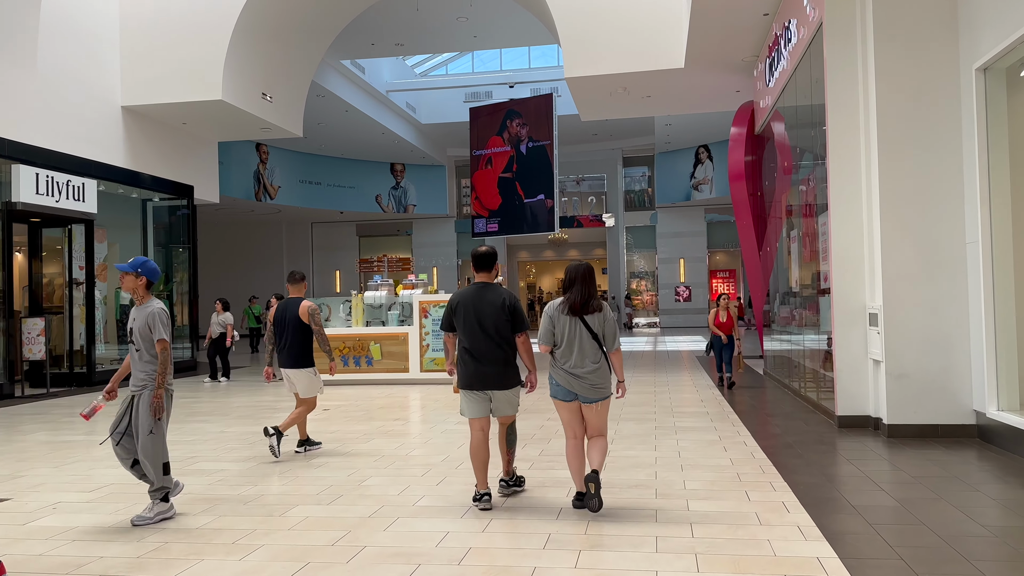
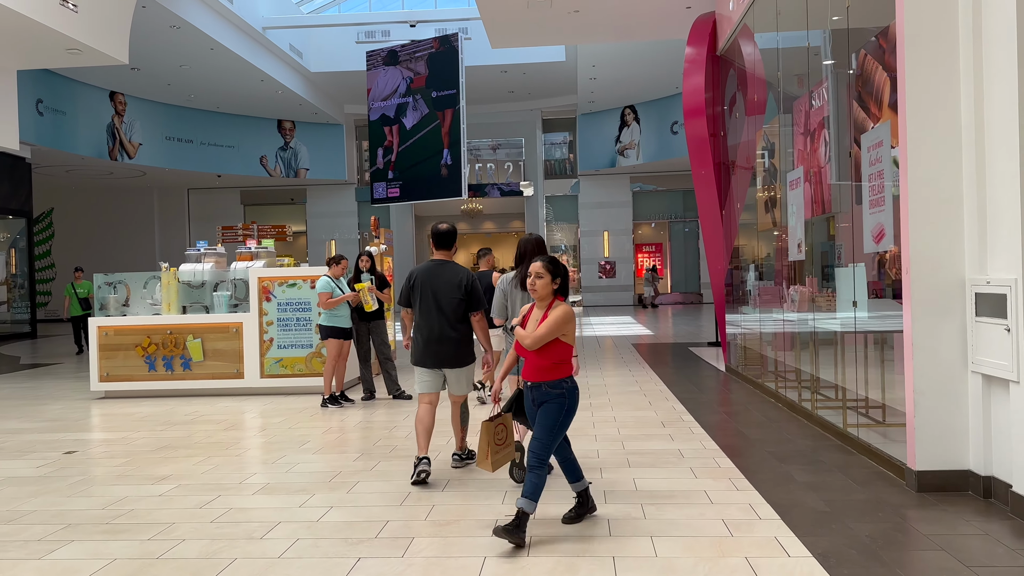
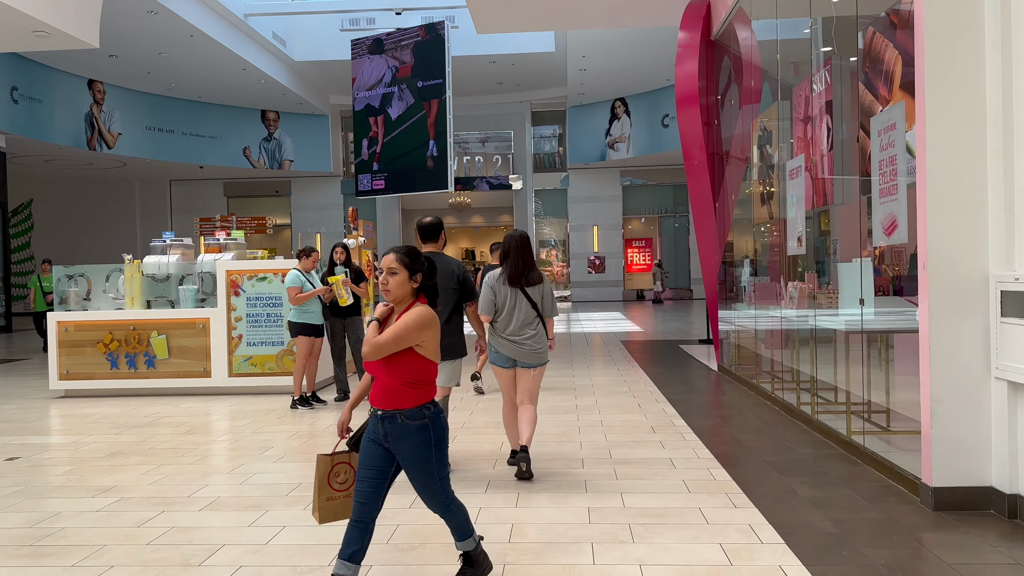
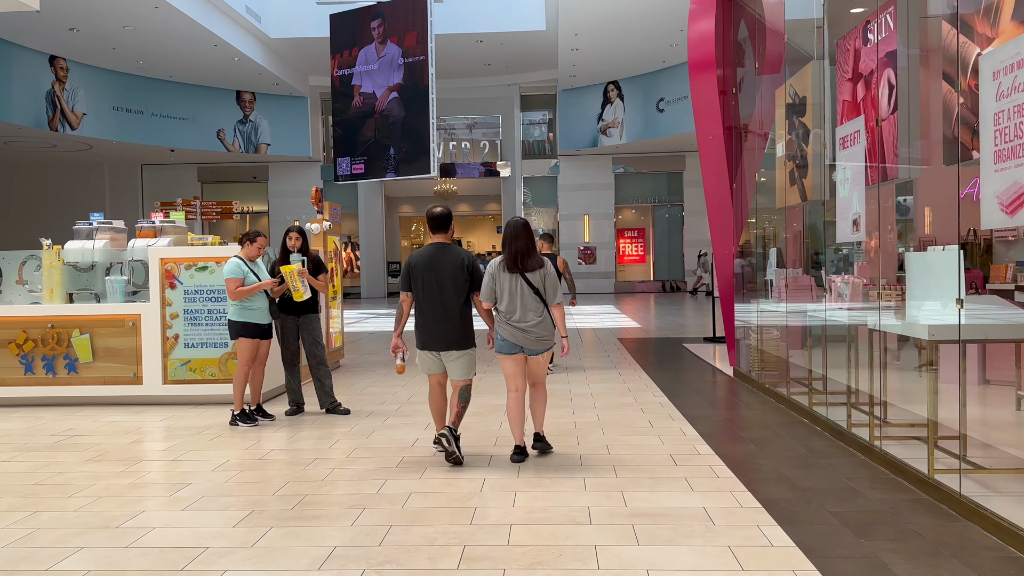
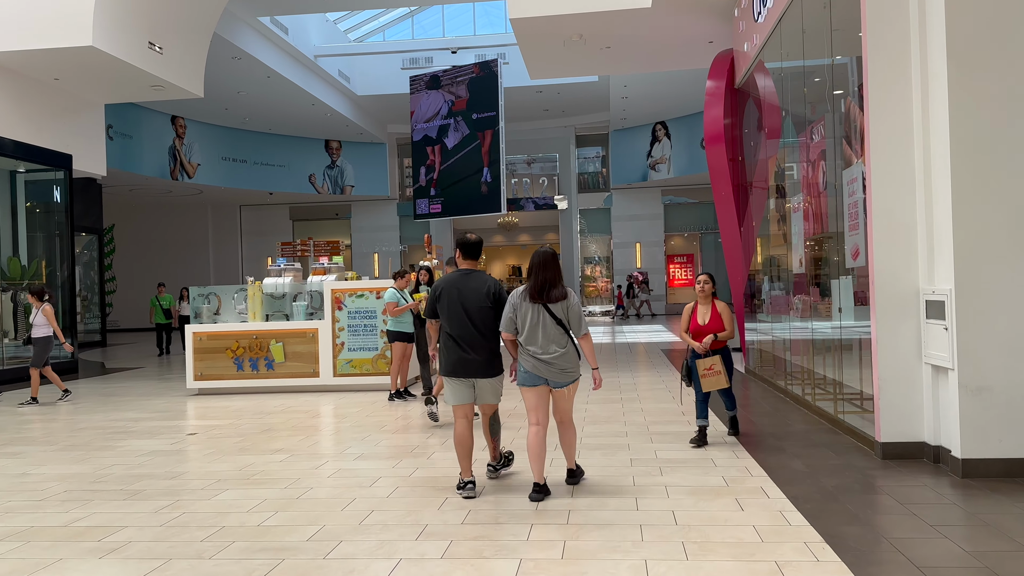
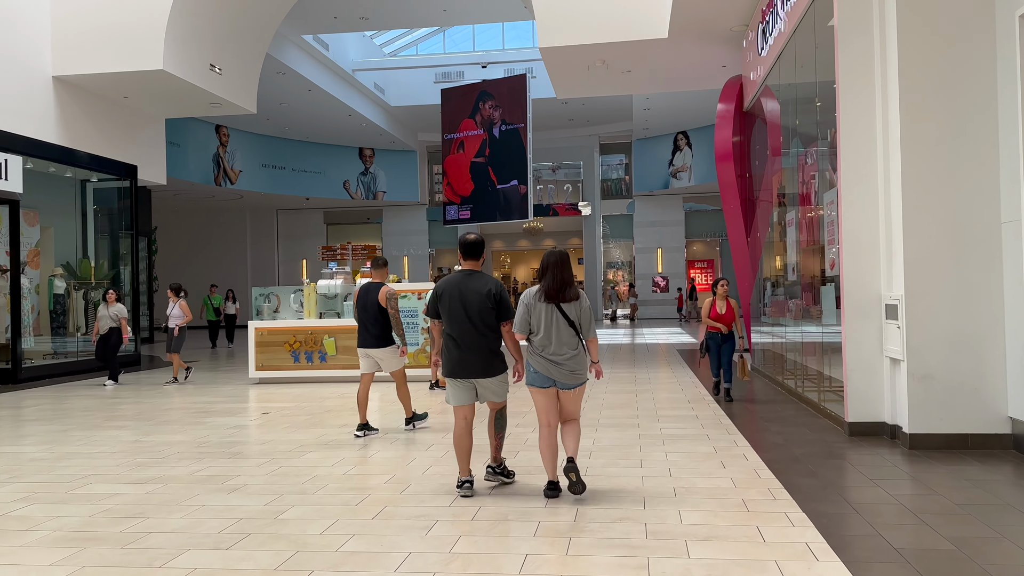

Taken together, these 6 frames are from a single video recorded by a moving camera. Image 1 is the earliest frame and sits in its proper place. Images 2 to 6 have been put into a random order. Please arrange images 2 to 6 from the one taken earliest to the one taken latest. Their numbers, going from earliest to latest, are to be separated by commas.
6, 5, 2, 3, 4
